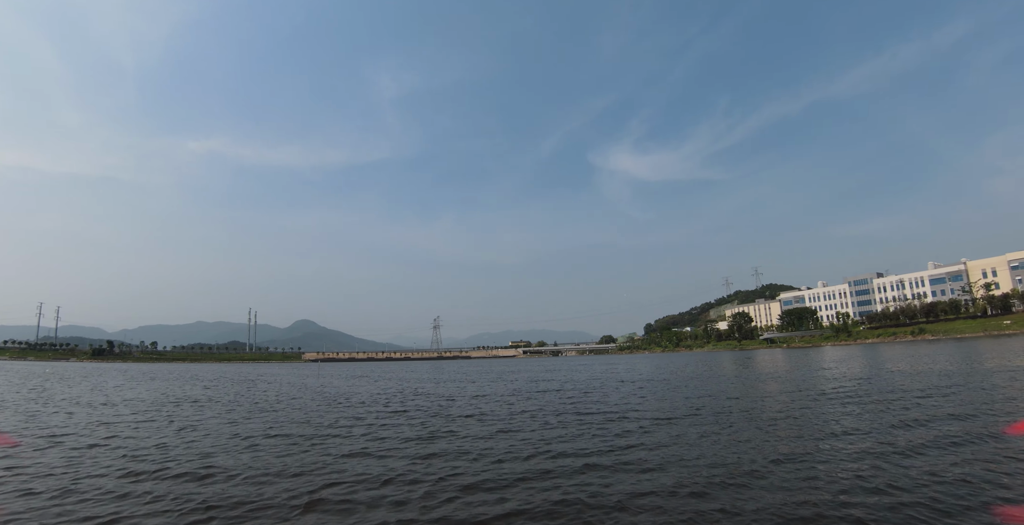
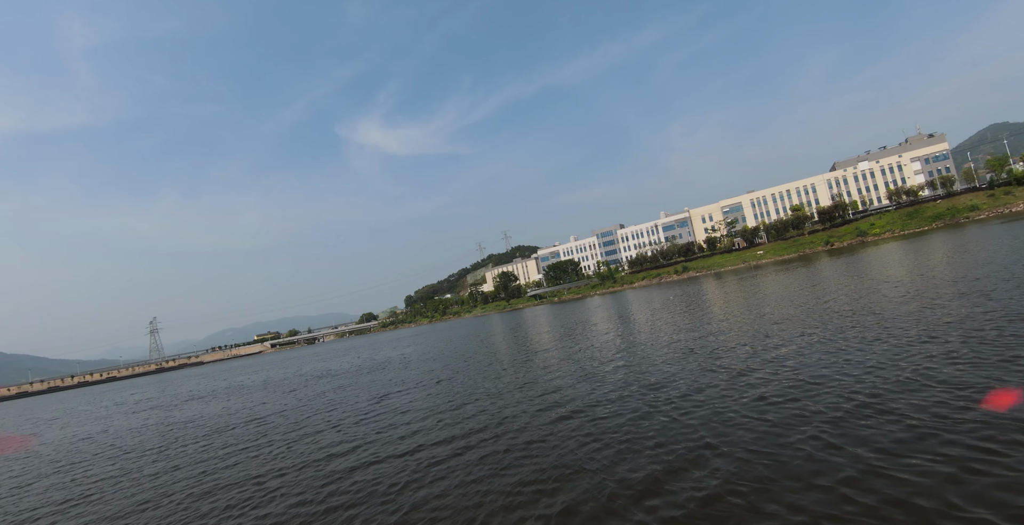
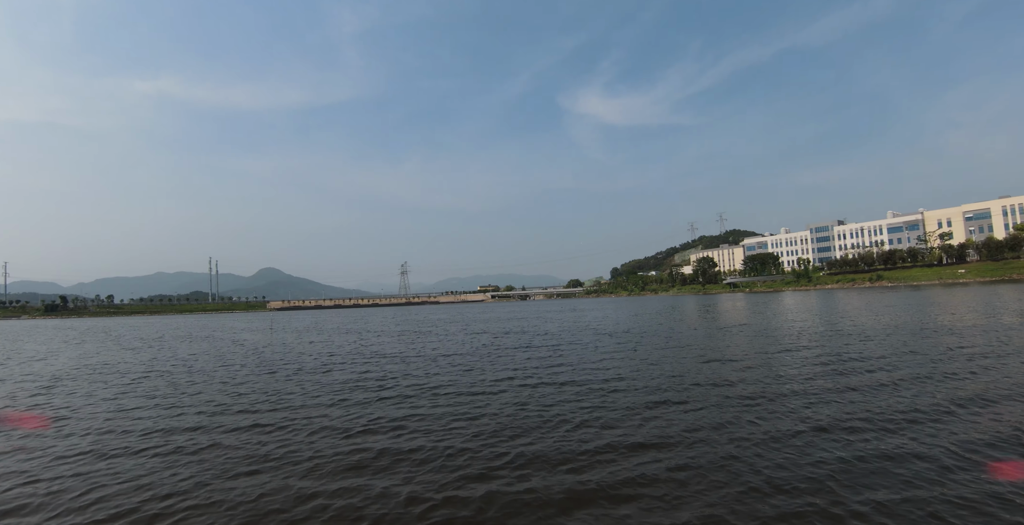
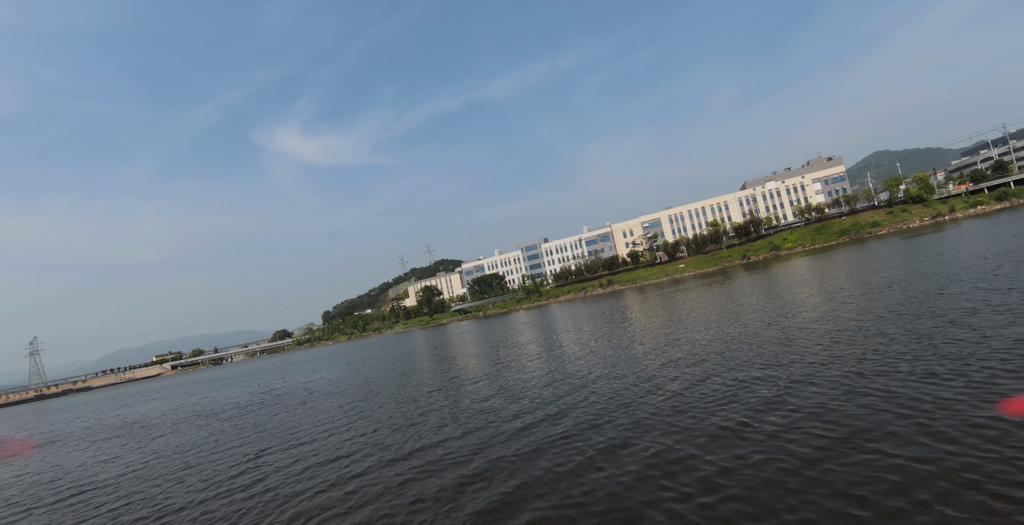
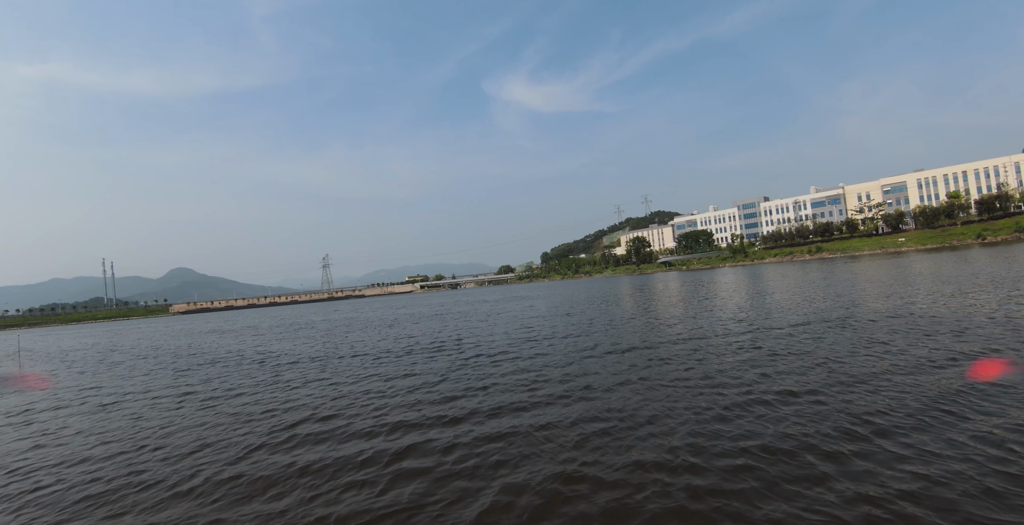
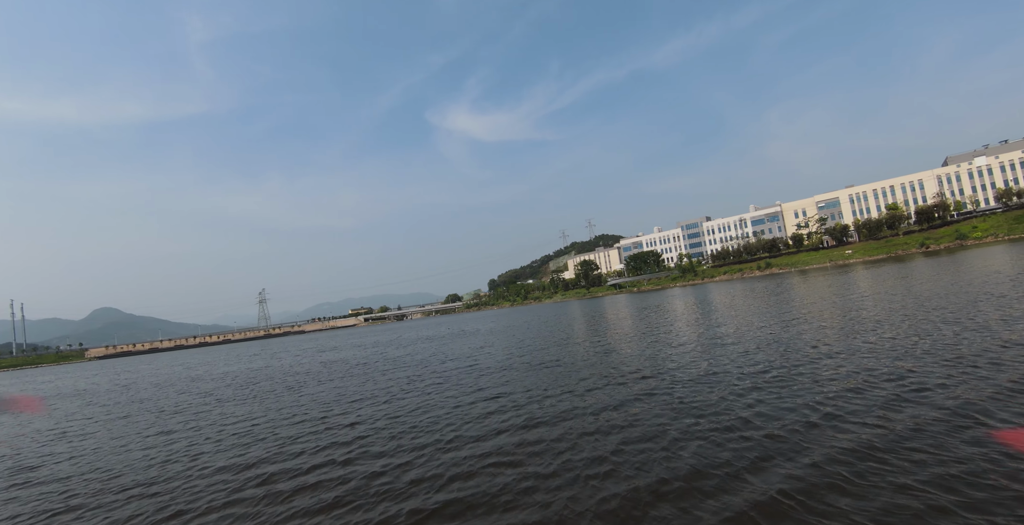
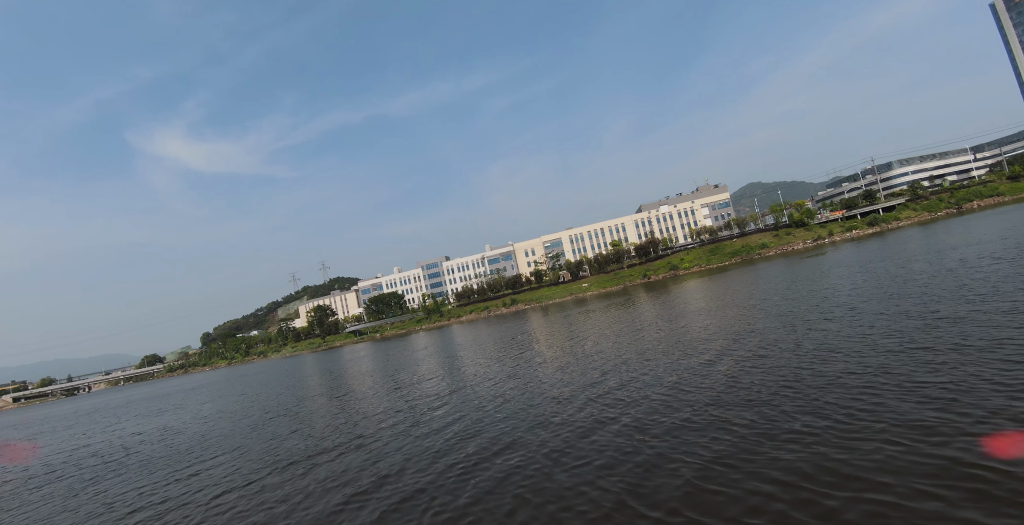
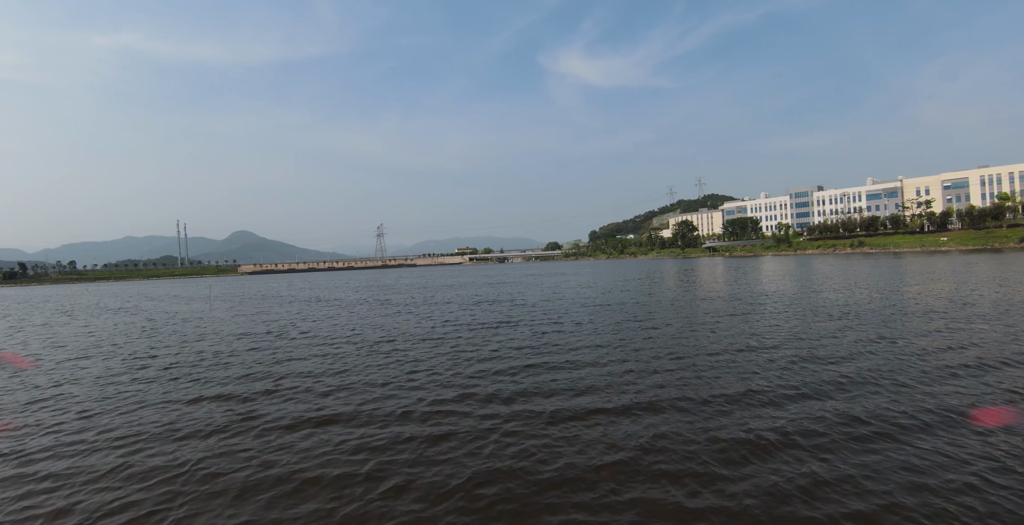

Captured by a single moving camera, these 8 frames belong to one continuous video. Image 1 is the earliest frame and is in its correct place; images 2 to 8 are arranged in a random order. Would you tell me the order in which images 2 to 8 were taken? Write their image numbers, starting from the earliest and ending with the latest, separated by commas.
3, 8, 5, 6, 2, 4, 7
